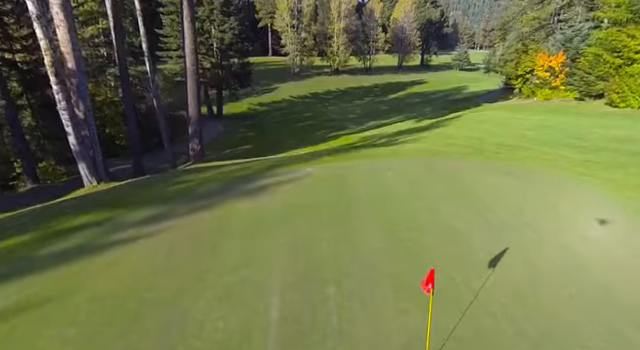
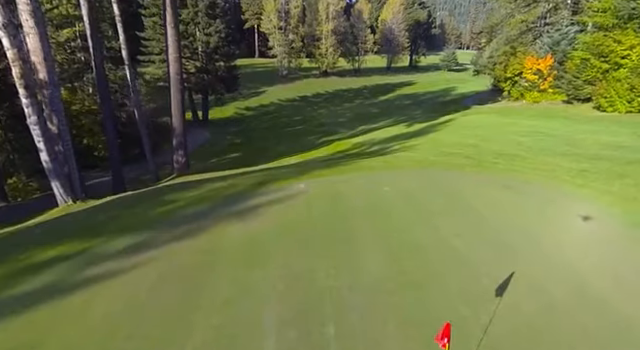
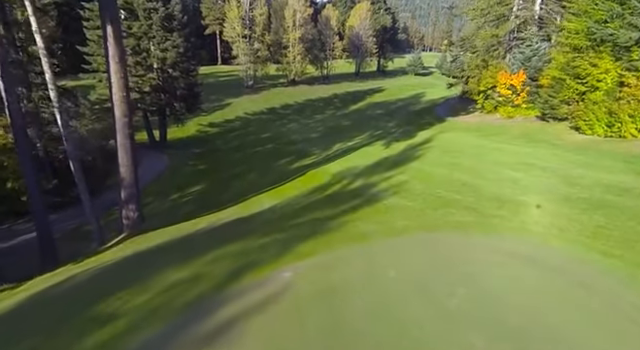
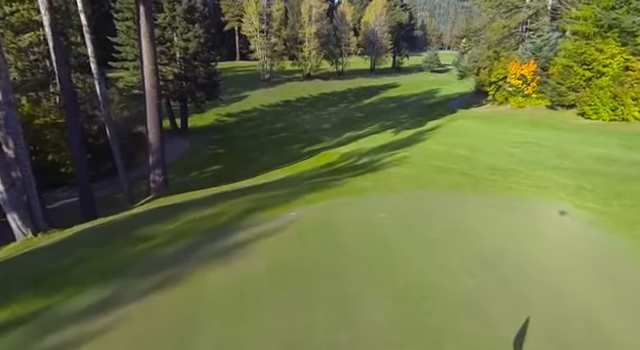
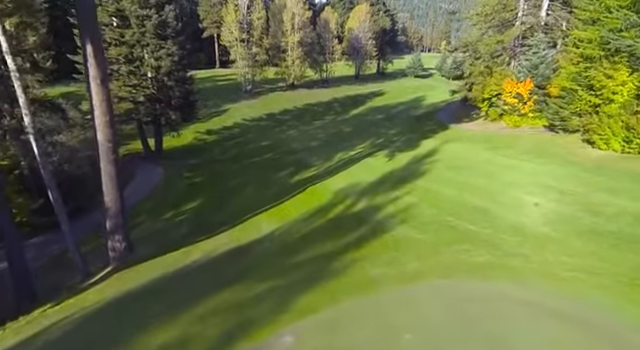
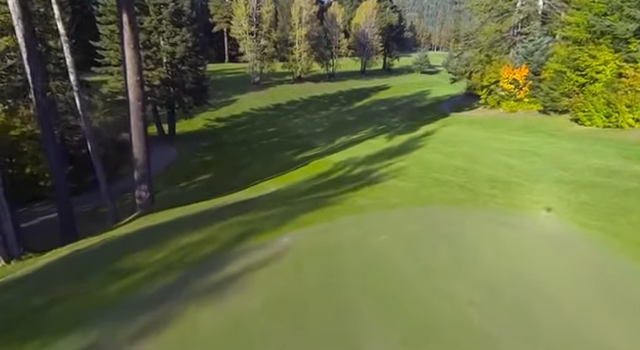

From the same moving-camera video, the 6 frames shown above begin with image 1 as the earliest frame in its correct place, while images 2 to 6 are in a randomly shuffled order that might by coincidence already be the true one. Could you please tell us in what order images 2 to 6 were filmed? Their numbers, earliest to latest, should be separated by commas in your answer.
2, 4, 6, 3, 5
